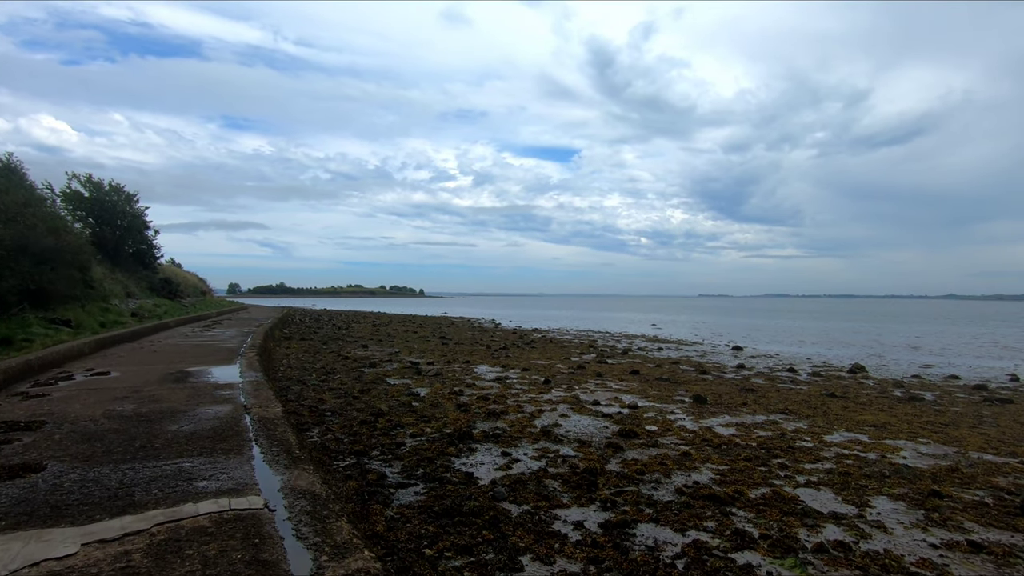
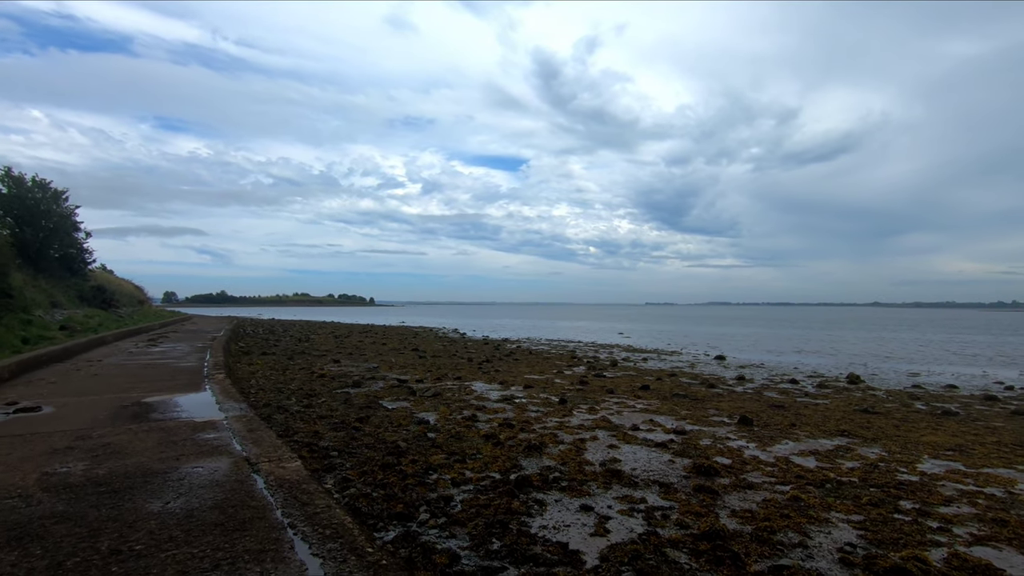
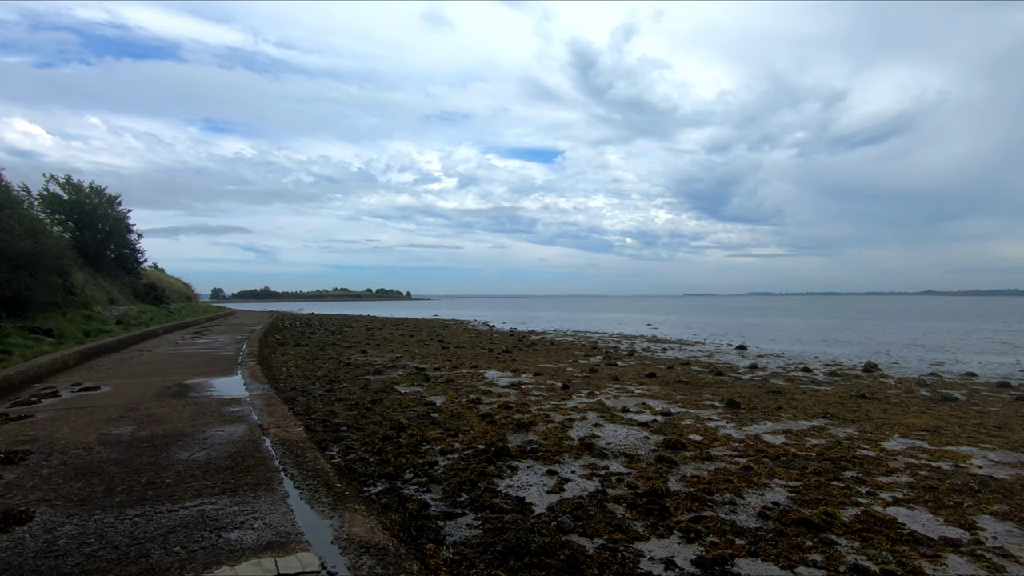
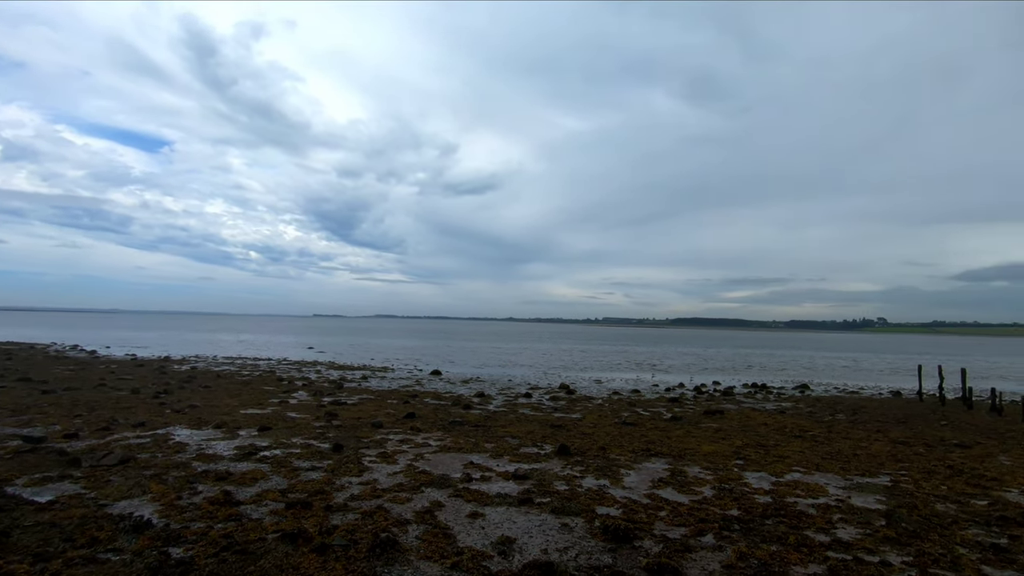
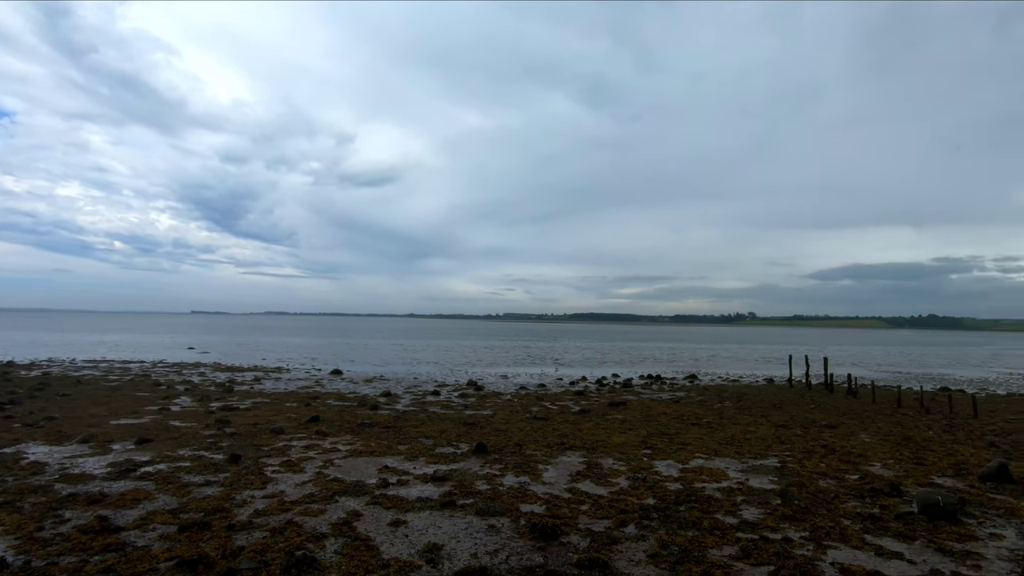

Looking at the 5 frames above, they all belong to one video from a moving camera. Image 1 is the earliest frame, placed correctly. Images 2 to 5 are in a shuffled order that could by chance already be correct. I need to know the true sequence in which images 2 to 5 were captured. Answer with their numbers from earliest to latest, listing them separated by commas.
3, 2, 4, 5
